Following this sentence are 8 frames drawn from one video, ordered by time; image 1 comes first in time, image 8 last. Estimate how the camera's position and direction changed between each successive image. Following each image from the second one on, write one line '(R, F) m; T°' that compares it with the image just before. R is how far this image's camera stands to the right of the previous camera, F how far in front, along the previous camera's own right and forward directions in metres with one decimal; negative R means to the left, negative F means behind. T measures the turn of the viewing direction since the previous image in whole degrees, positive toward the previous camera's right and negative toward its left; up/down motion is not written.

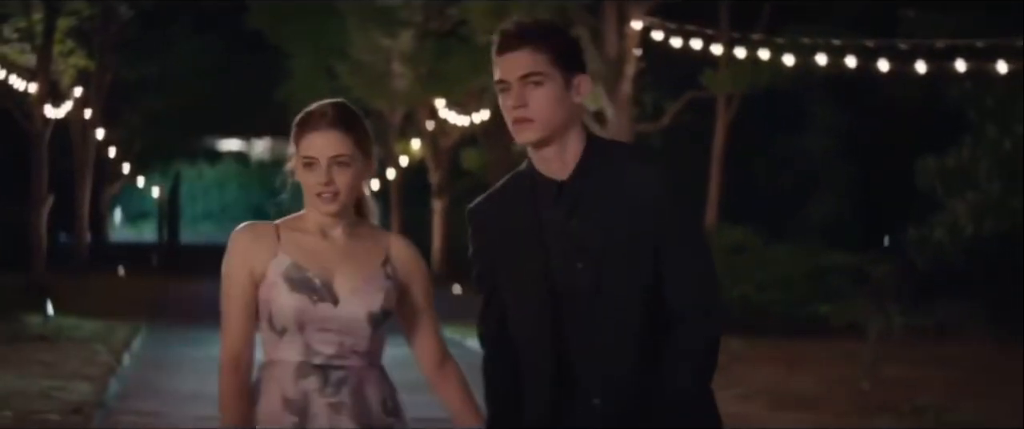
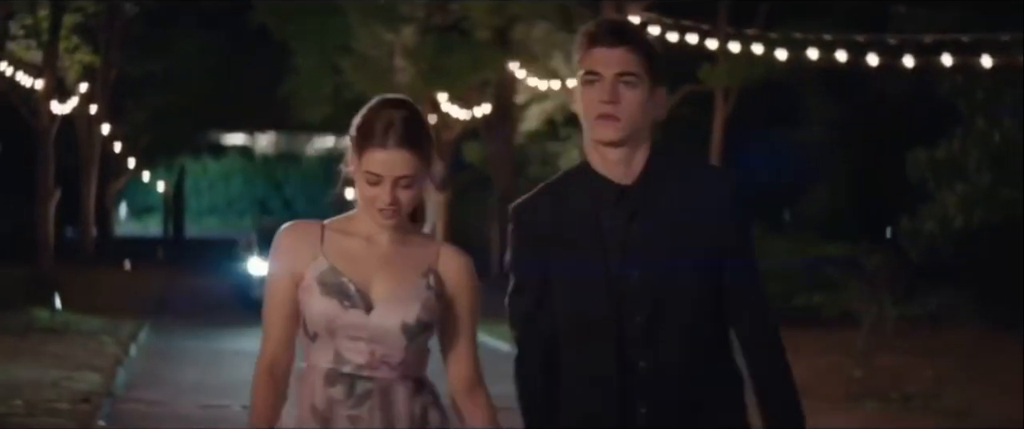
(0.0, -0.3) m; 0°
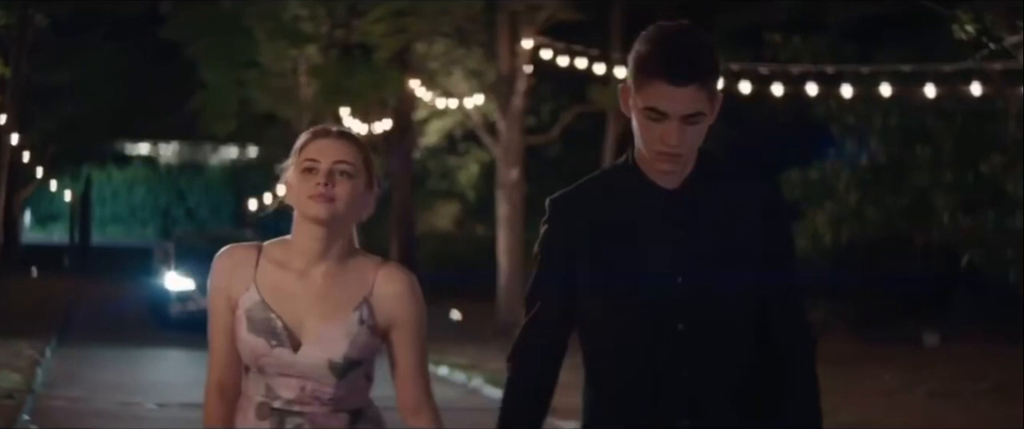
(0.0, -1.0) m; +2°
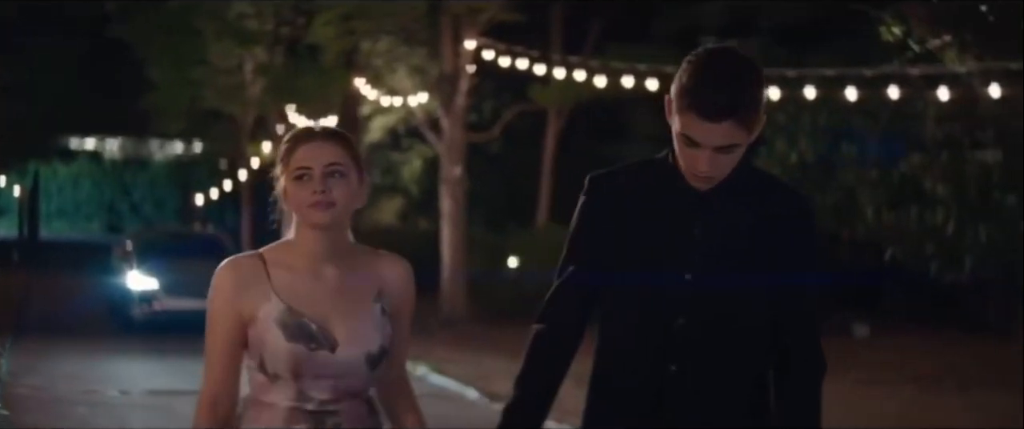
(0.0, -0.7) m; +1°
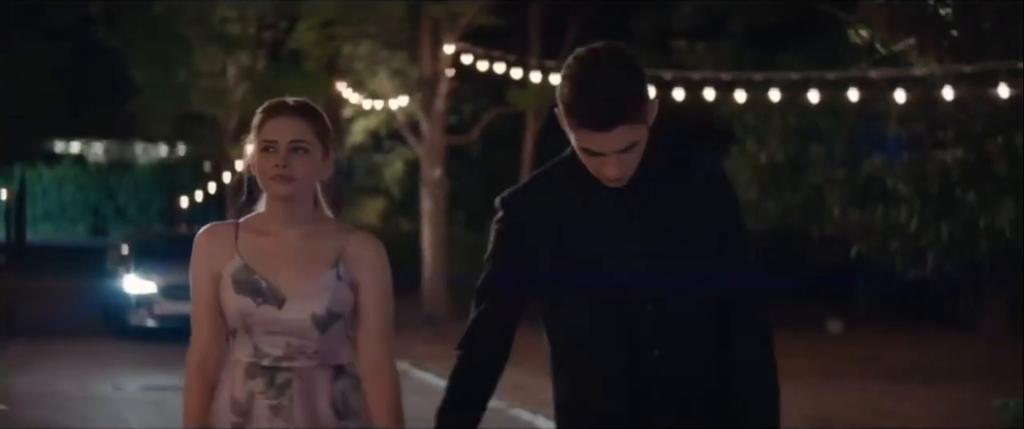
(0.0, -0.5) m; 0°
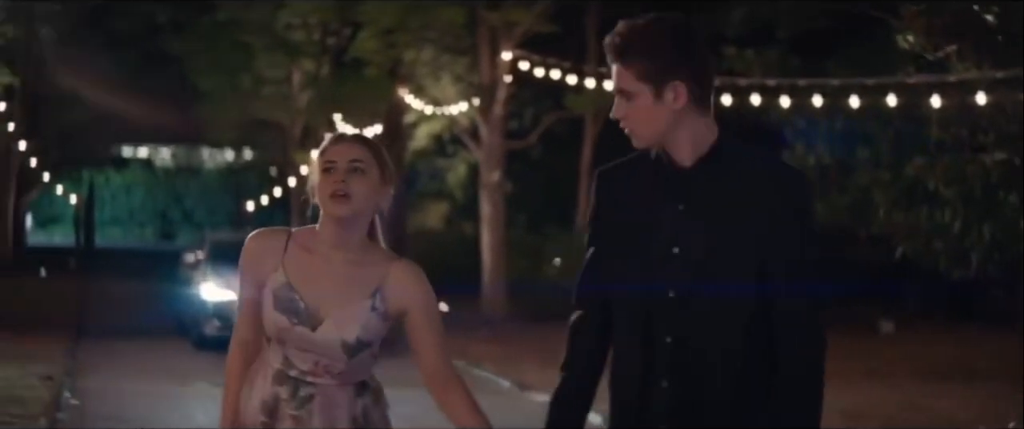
(+0.1, -0.5) m; -1°
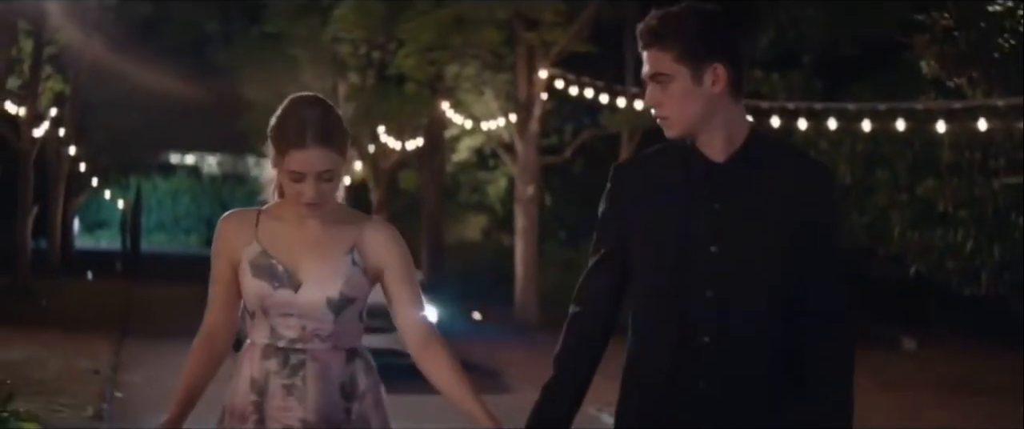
(+0.1, -0.8) m; -1°
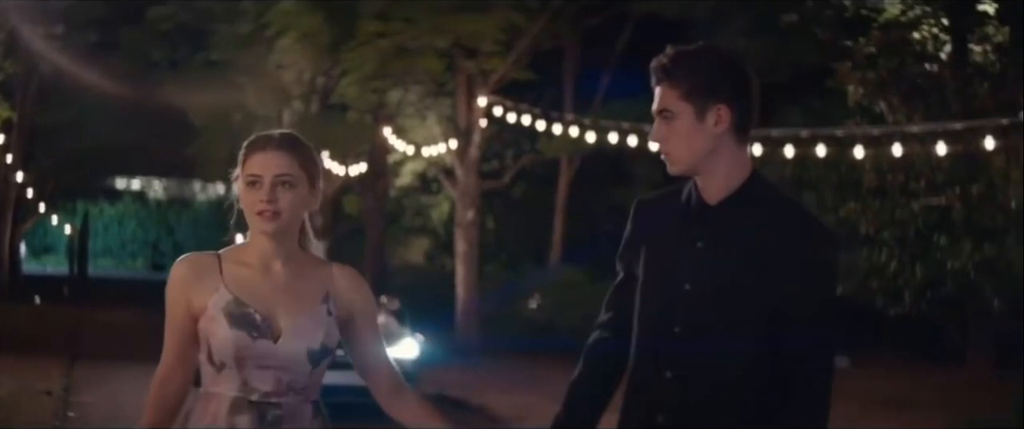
(0.0, -0.6) m; +1°
